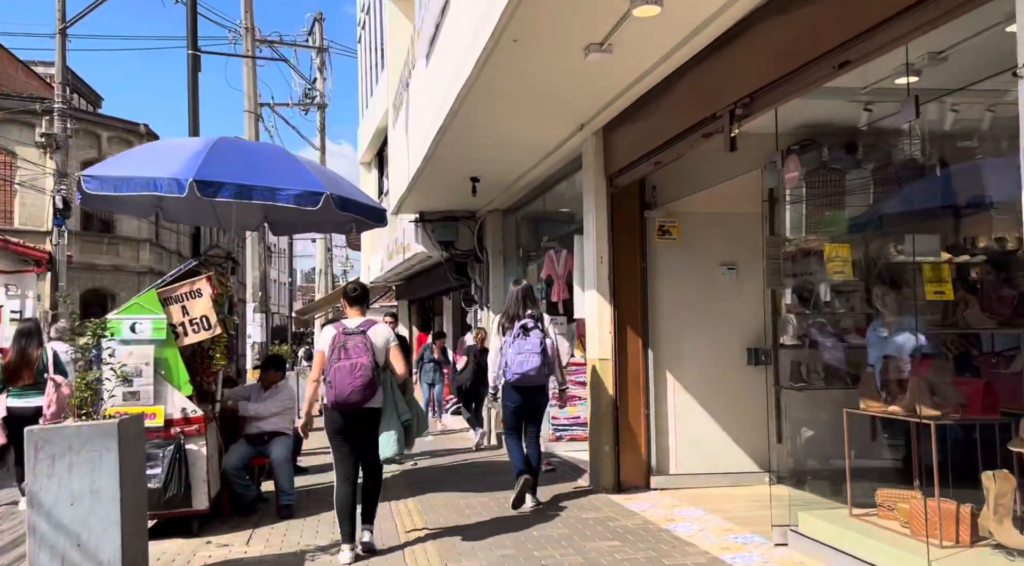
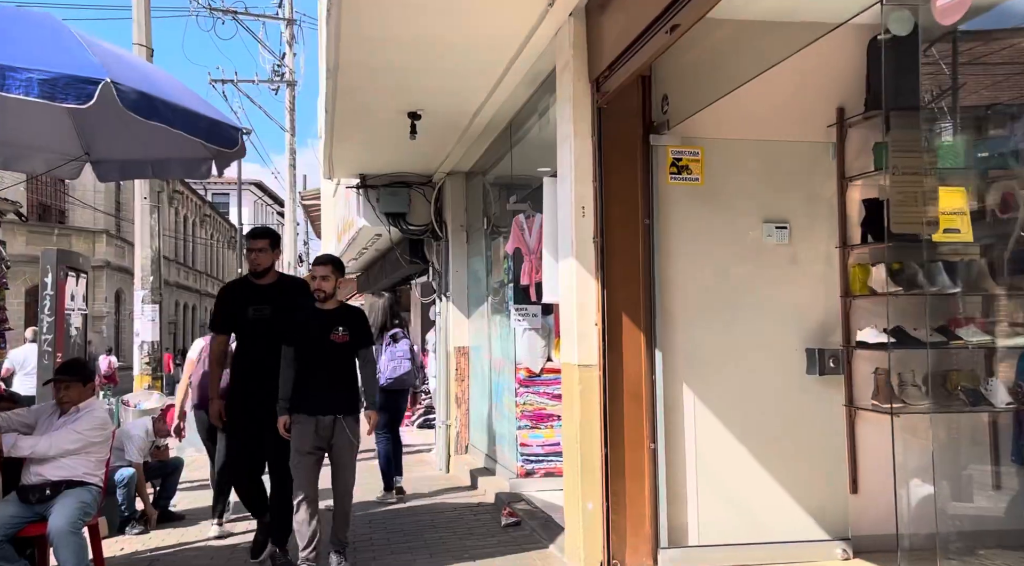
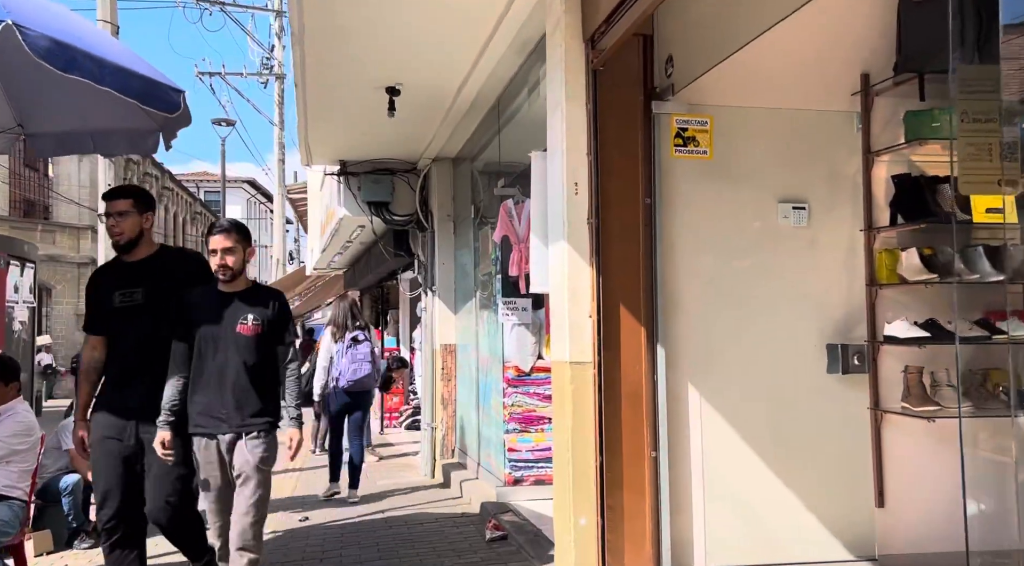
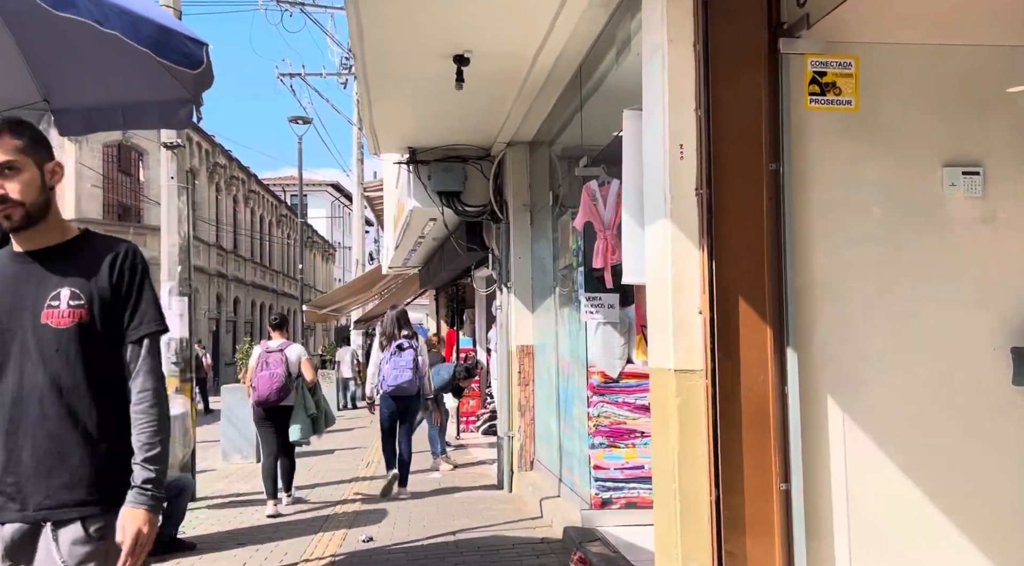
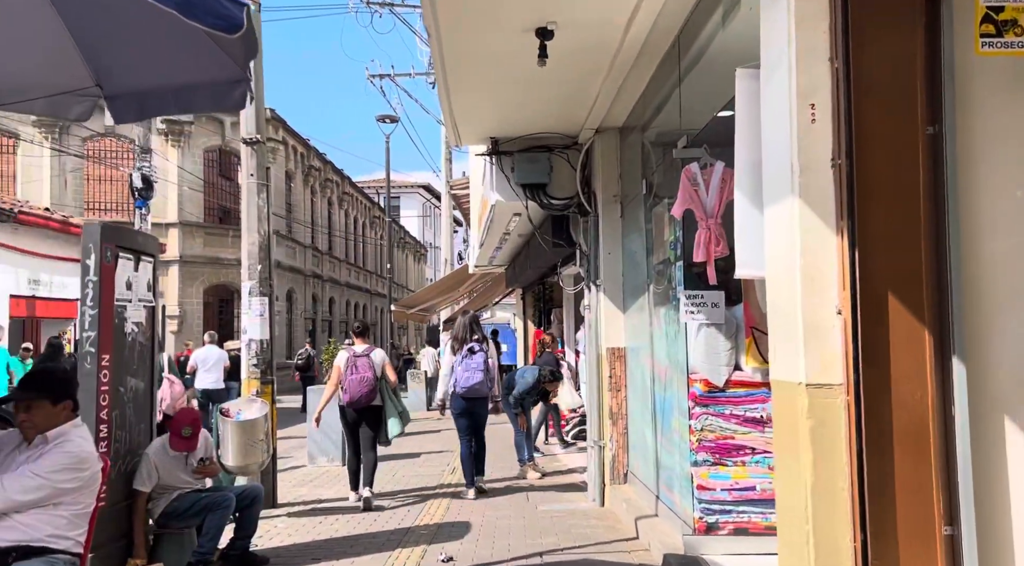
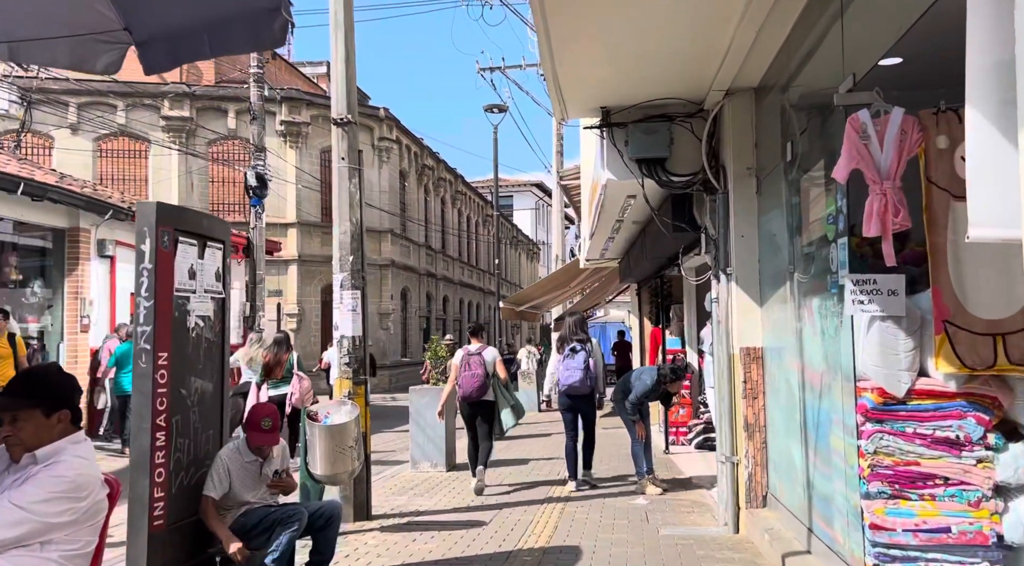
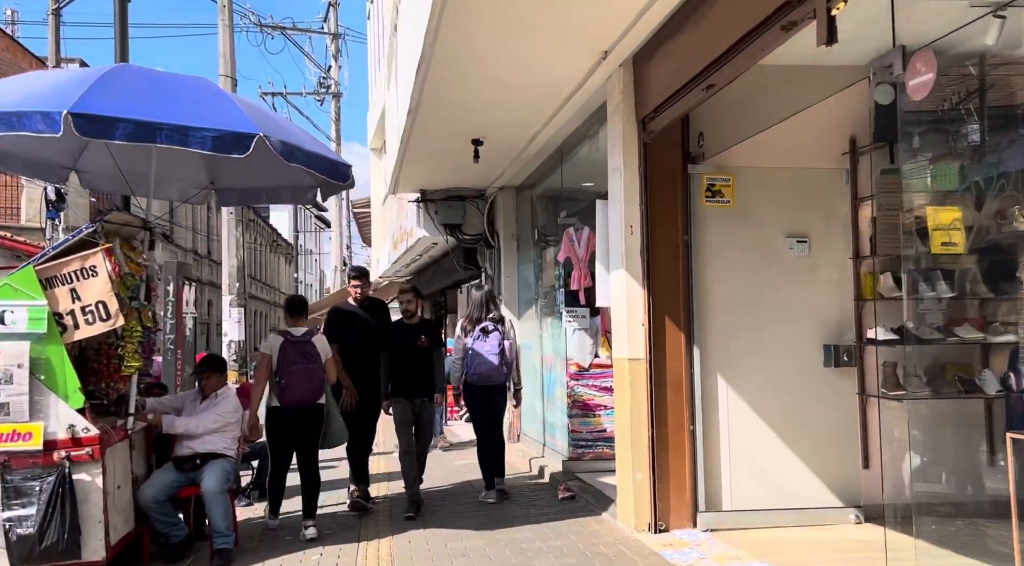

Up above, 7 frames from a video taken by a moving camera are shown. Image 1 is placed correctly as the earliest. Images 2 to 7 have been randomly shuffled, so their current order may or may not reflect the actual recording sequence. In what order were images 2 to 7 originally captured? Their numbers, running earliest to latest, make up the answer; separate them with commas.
7, 2, 3, 4, 5, 6
